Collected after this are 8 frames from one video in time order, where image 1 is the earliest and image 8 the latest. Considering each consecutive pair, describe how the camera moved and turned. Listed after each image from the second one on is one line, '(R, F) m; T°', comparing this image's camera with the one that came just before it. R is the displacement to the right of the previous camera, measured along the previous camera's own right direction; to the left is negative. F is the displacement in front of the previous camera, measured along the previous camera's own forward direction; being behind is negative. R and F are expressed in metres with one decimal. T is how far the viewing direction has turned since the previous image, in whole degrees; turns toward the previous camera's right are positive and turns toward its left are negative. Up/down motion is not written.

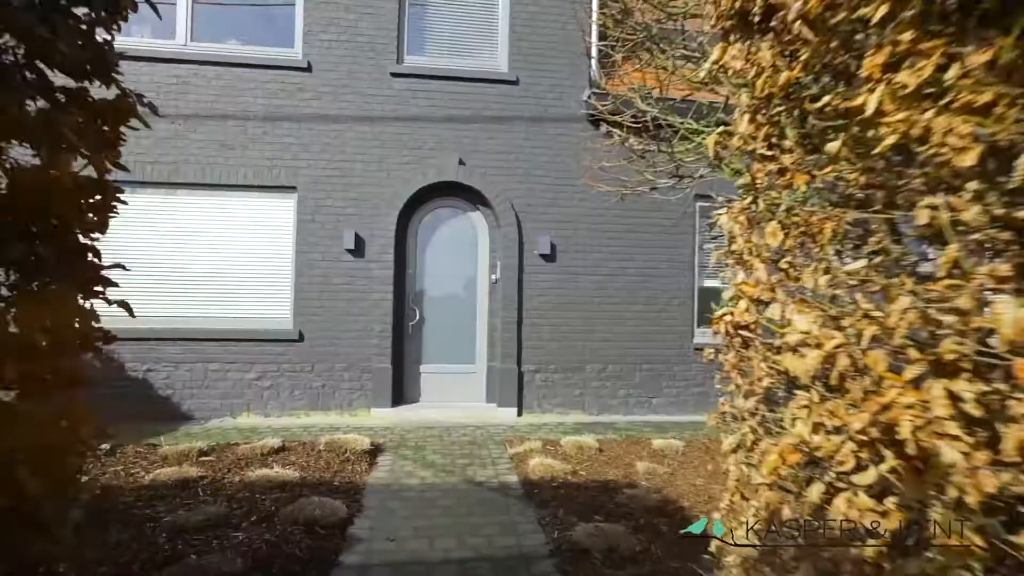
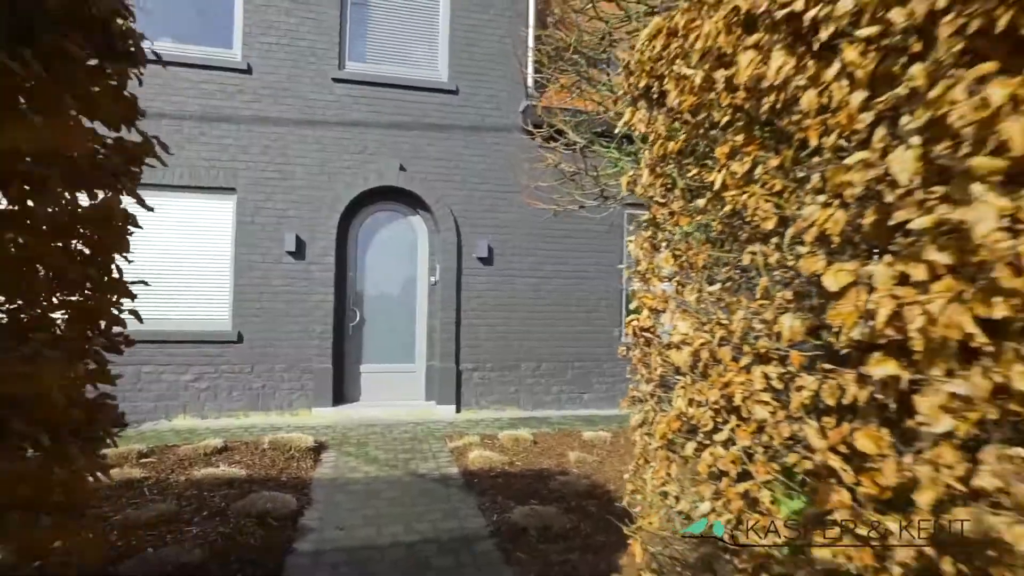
(-0.1, -0.4) m; +6°
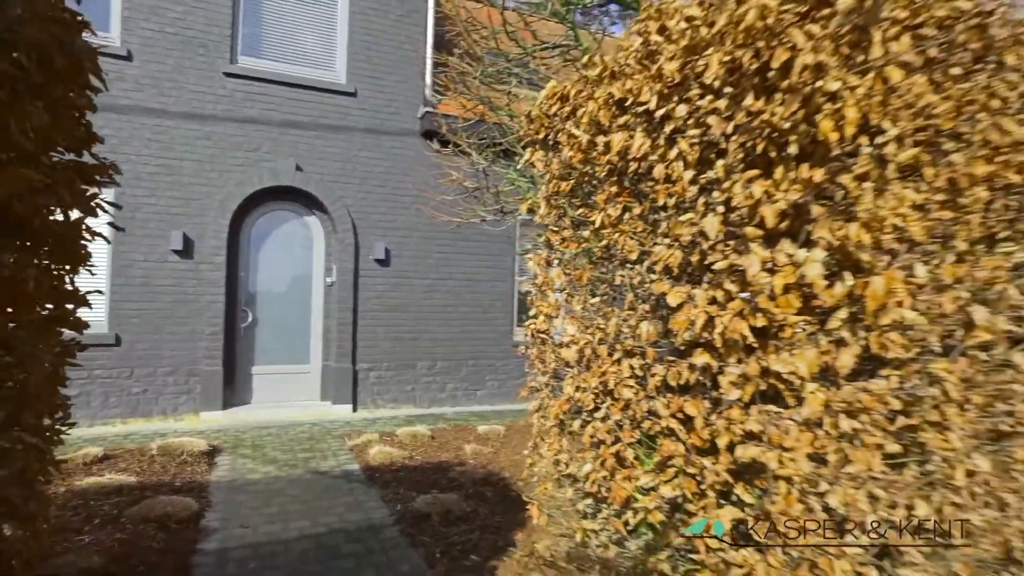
(-0.1, -0.4) m; +11°
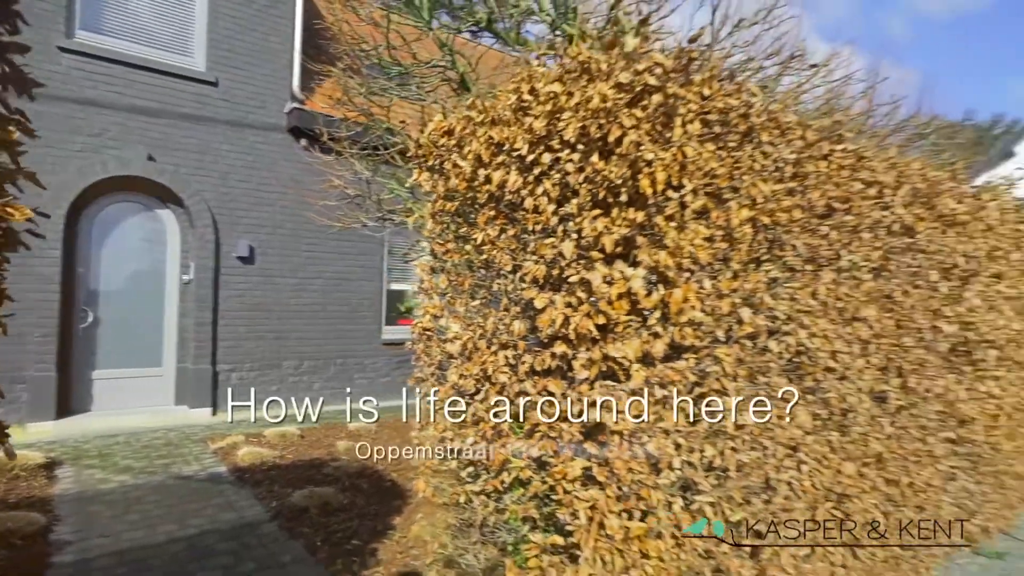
(-0.1, -0.4) m; +13°
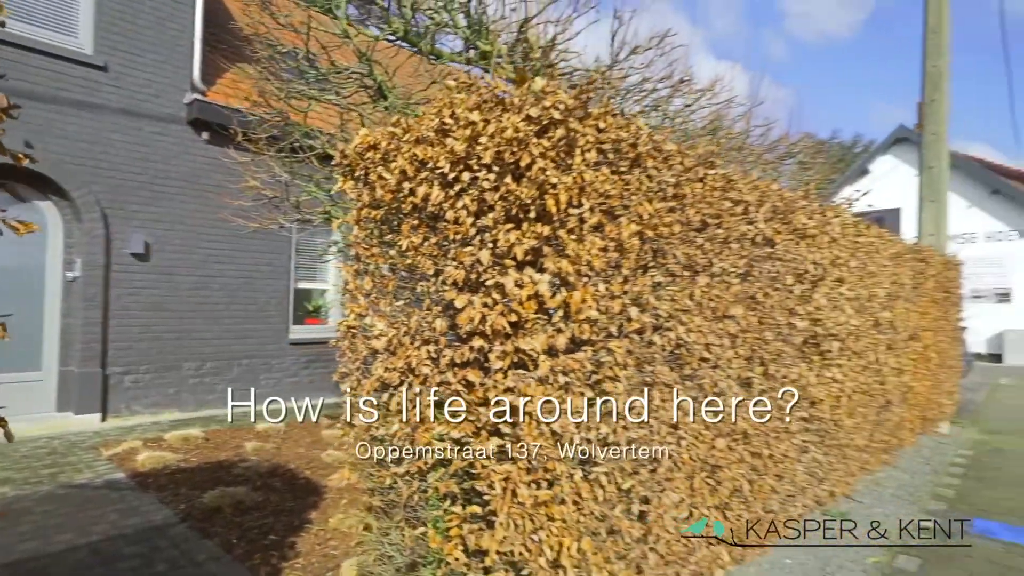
(-0.1, -0.3) m; +9°
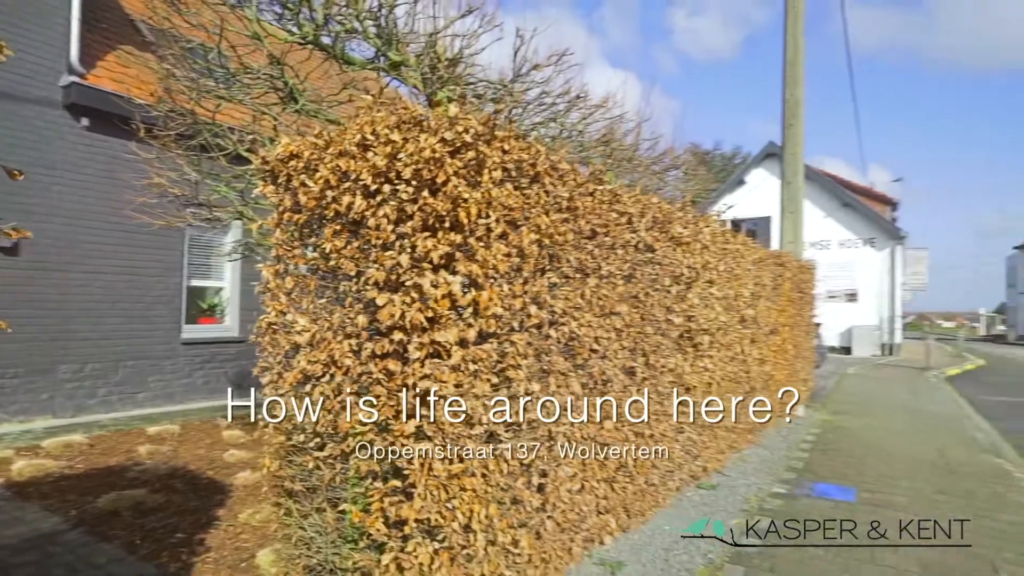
(-0.1, -0.3) m; +9°
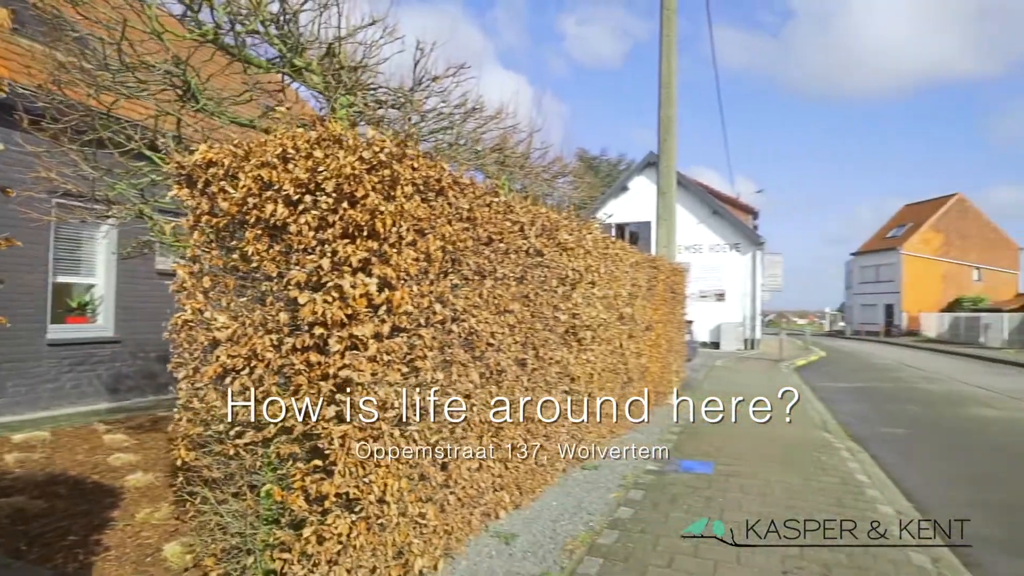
(-0.1, -0.4) m; +10°
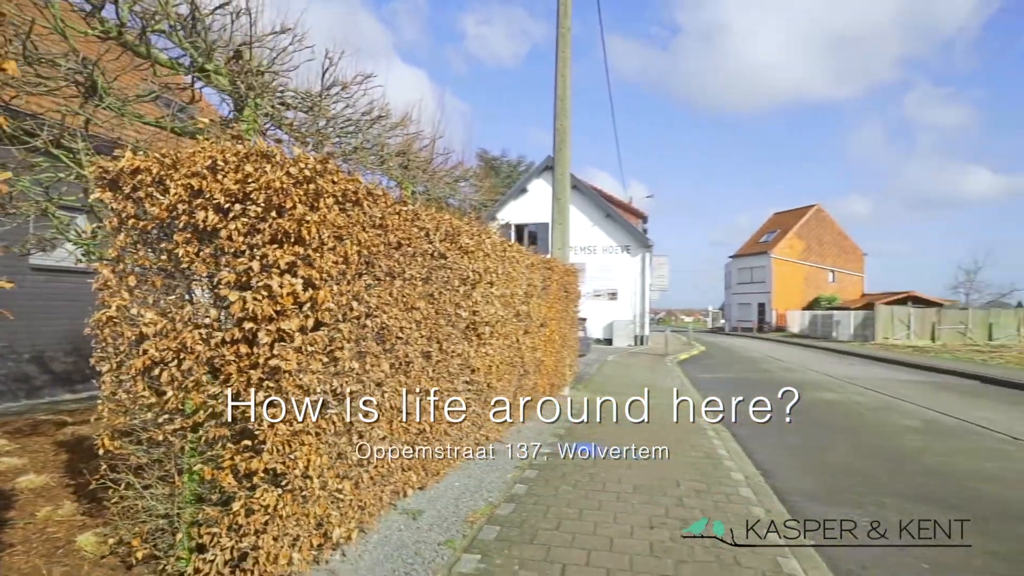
(-0.1, -0.5) m; +10°
